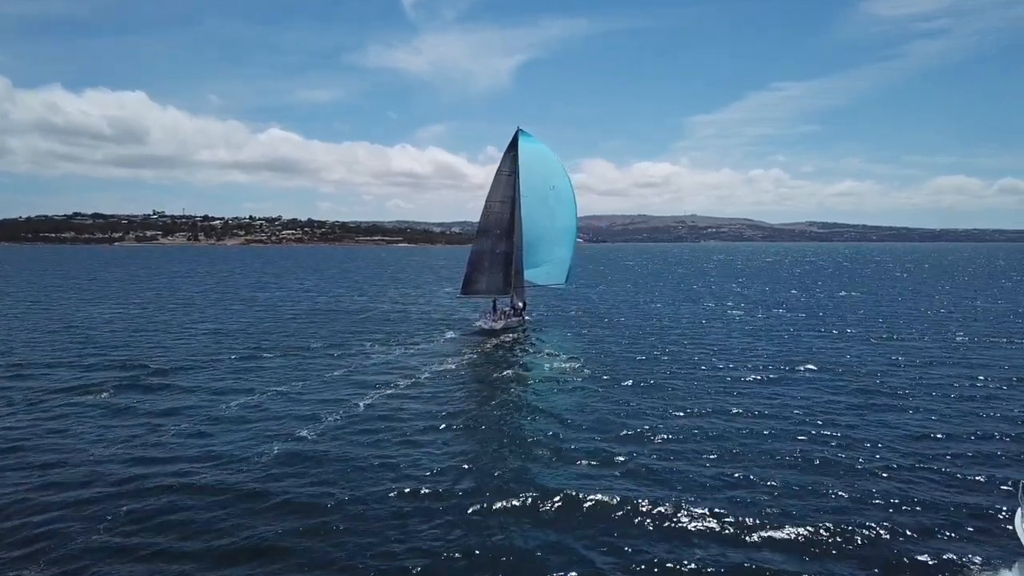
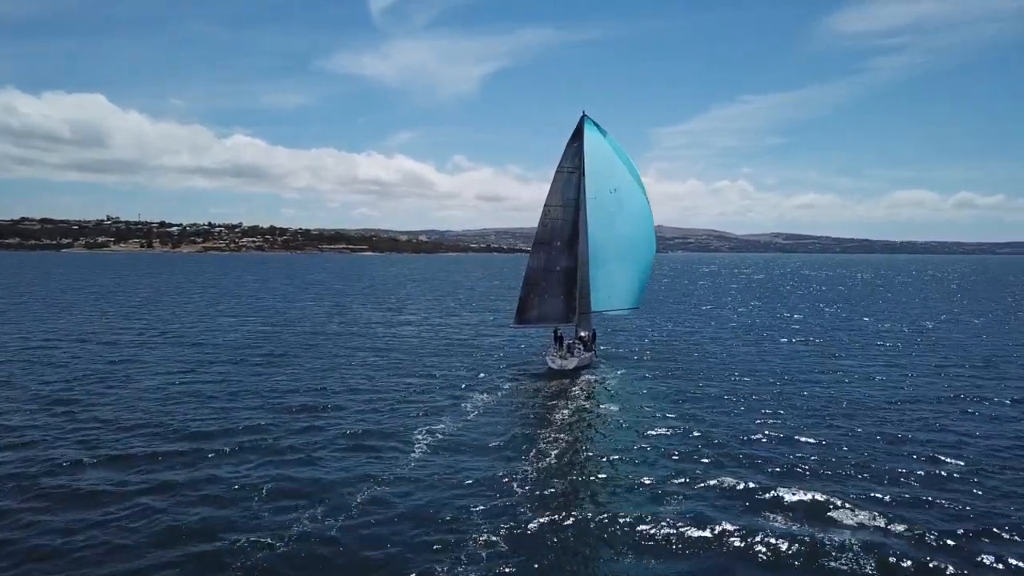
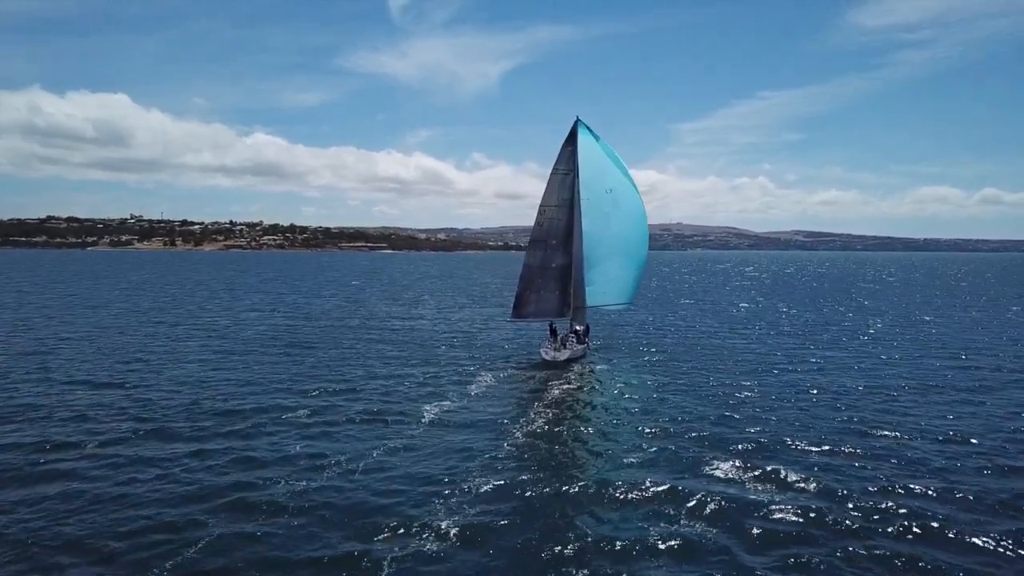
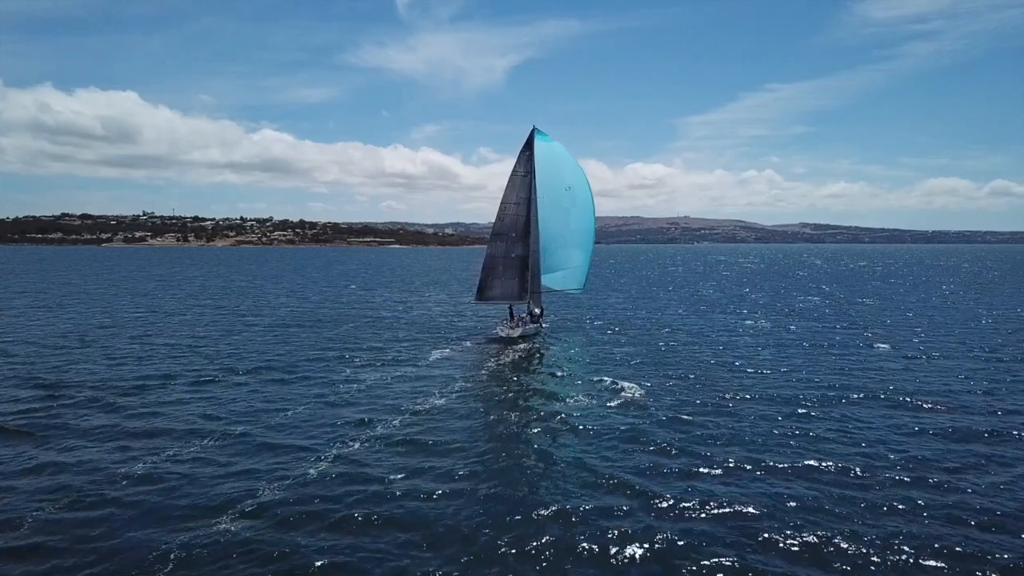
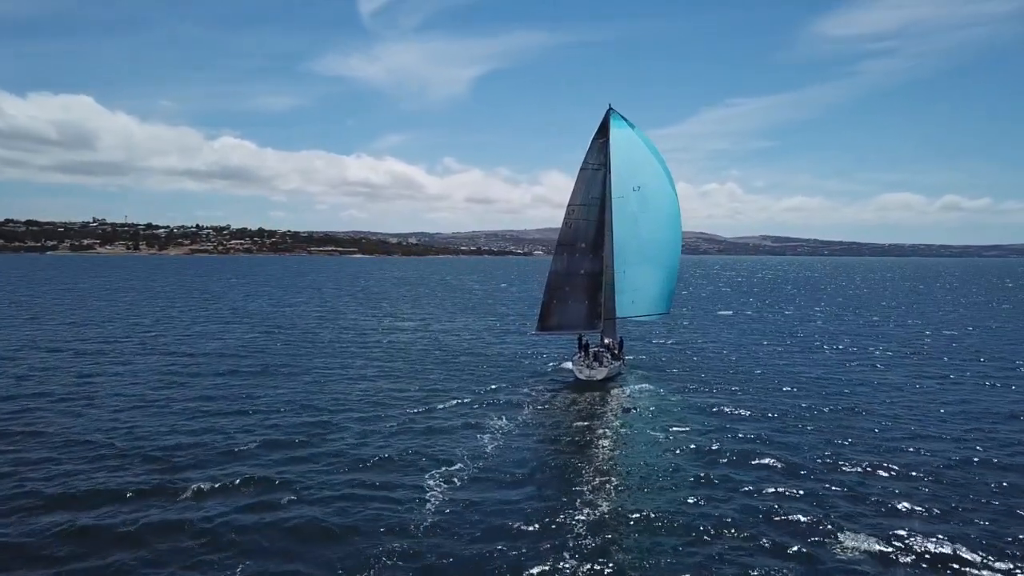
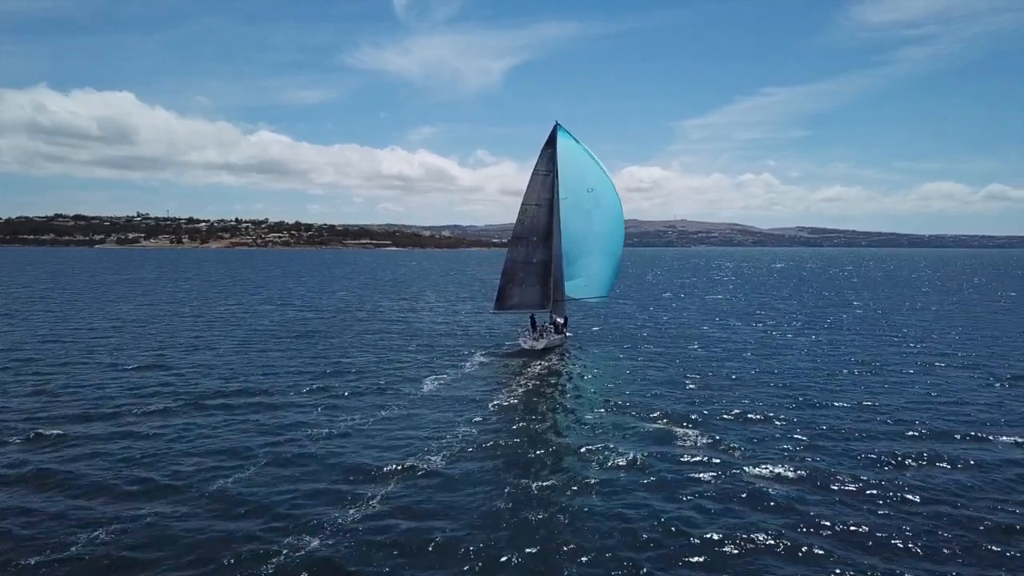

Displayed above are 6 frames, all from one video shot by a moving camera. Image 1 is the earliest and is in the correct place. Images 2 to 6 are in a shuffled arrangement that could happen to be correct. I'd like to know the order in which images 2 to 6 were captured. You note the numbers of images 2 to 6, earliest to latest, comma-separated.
4, 6, 3, 2, 5
